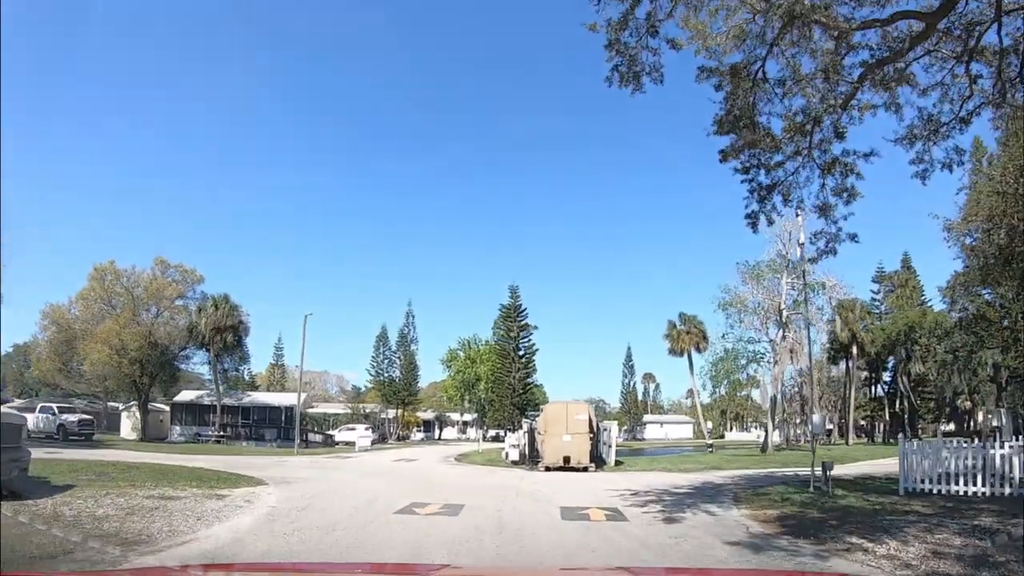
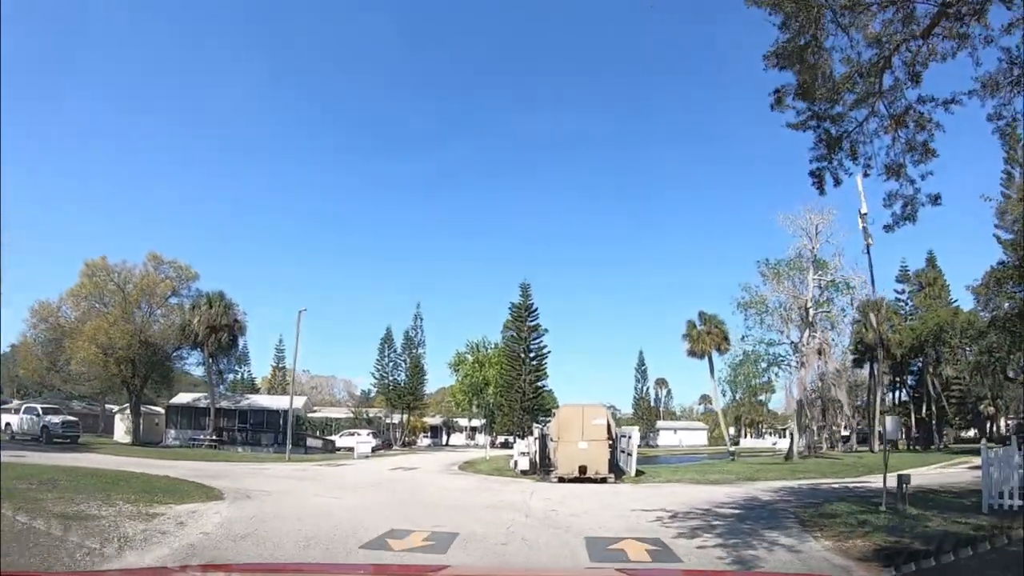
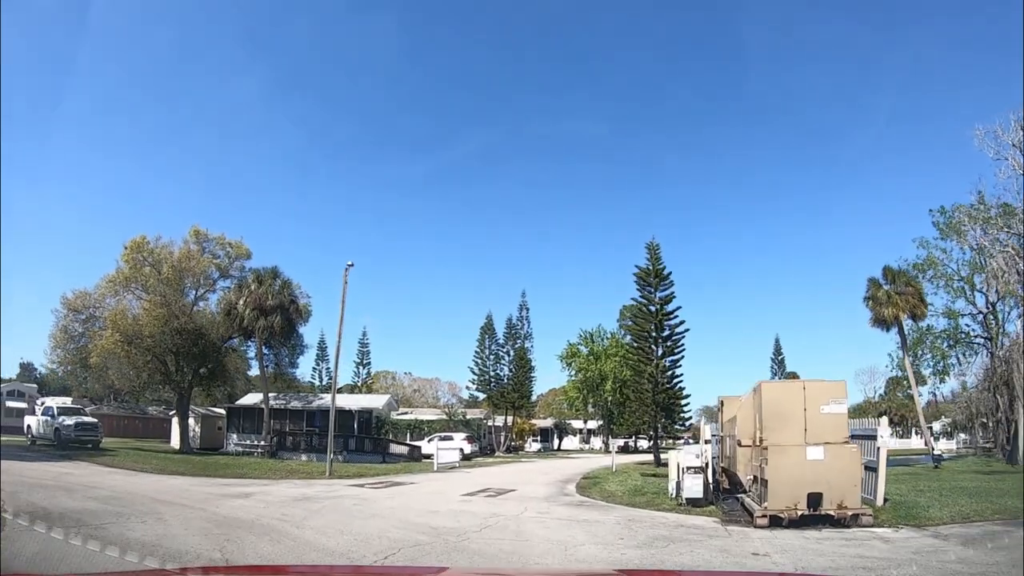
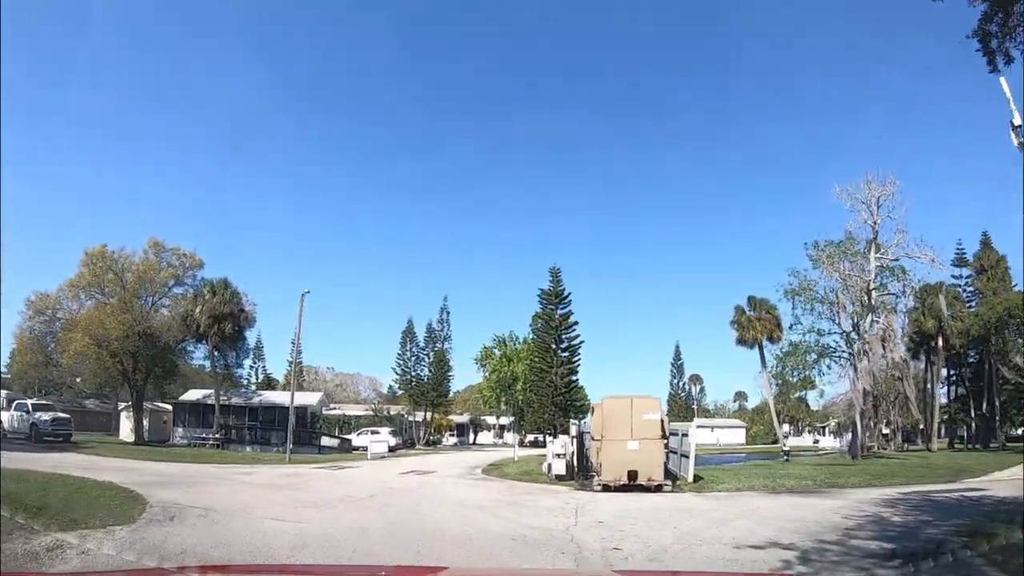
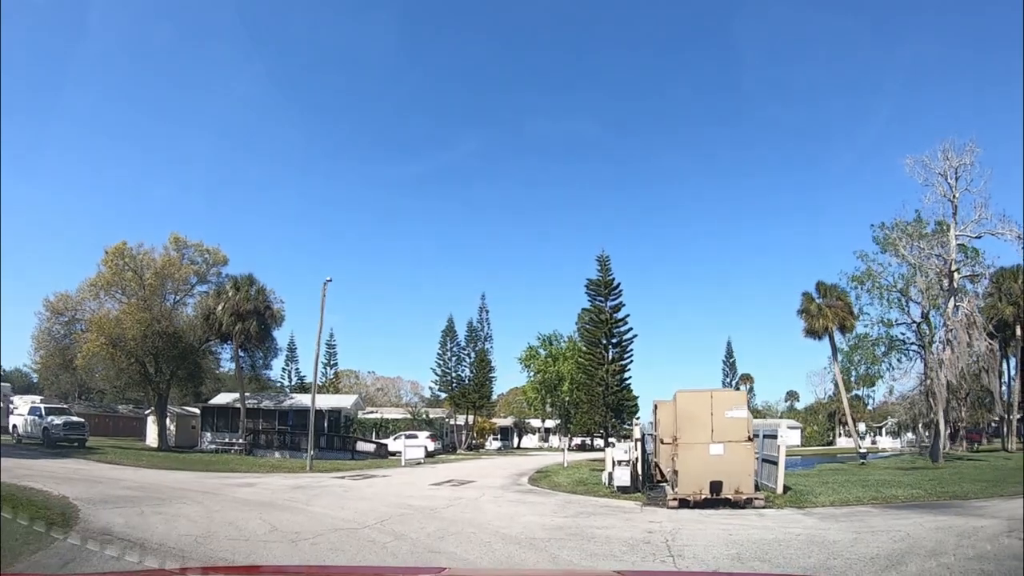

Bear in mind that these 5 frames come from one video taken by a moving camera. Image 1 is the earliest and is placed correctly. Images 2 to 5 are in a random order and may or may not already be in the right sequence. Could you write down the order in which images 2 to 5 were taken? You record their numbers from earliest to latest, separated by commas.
2, 4, 5, 3
